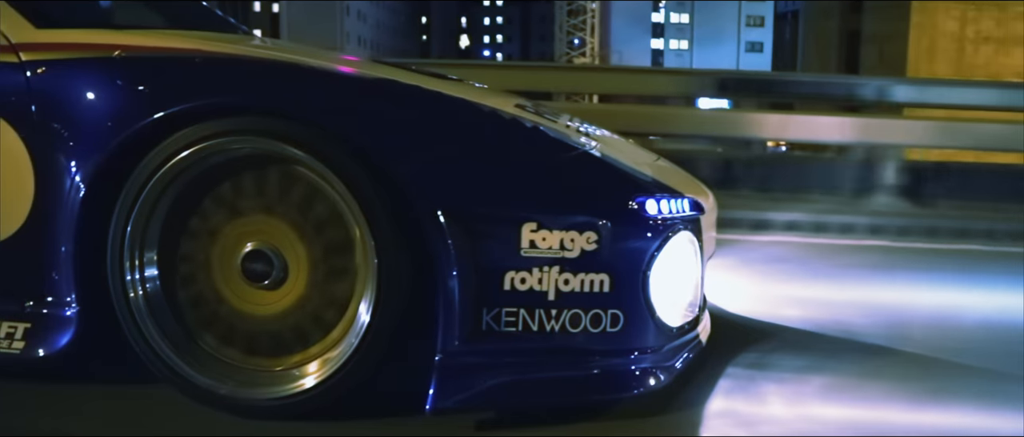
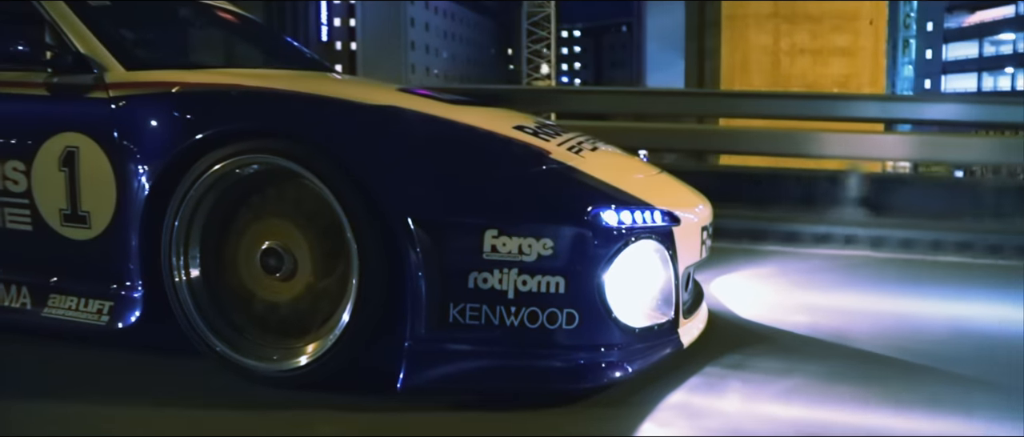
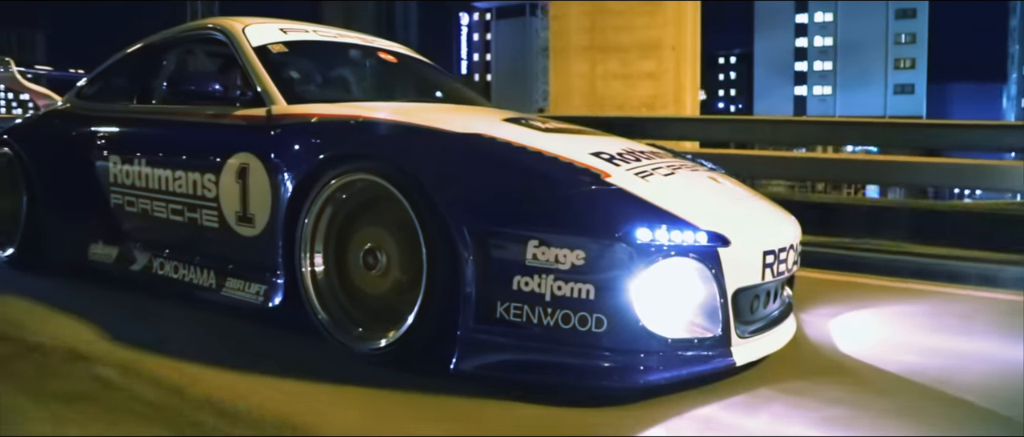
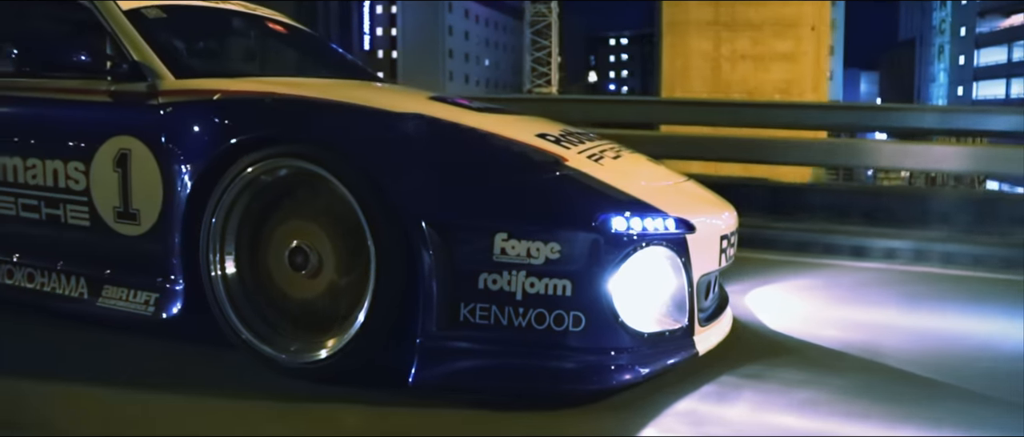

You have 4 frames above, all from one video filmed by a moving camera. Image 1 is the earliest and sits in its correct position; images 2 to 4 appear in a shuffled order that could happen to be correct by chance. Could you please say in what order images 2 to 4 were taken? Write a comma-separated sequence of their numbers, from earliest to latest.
2, 4, 3
